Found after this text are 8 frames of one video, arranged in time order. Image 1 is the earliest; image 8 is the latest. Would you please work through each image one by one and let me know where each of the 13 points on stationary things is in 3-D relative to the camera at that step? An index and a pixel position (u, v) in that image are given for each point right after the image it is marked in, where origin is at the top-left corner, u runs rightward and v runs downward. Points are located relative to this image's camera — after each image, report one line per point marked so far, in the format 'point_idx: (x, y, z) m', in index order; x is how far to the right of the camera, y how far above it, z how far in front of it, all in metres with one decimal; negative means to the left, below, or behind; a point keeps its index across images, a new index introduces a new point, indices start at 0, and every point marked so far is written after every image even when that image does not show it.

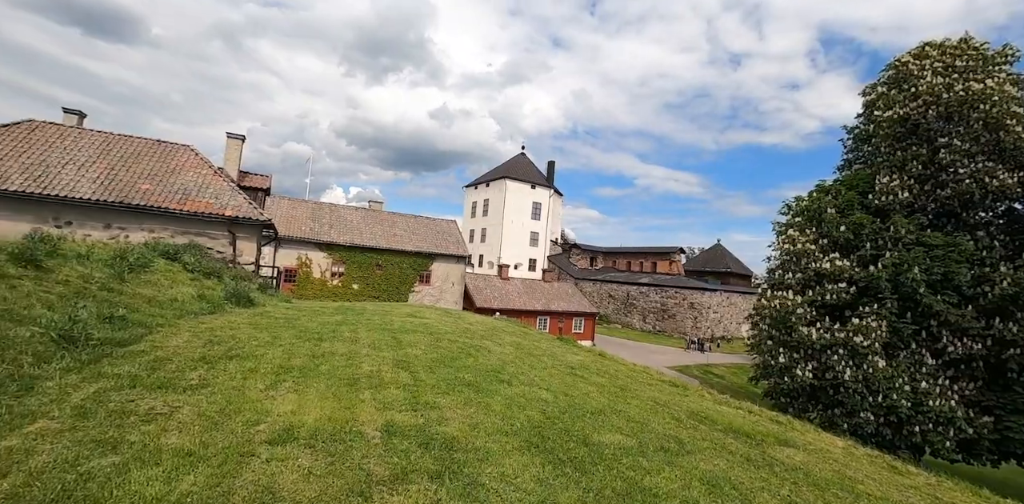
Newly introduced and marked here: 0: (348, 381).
0: (-1.4, -1.1, +4.1) m
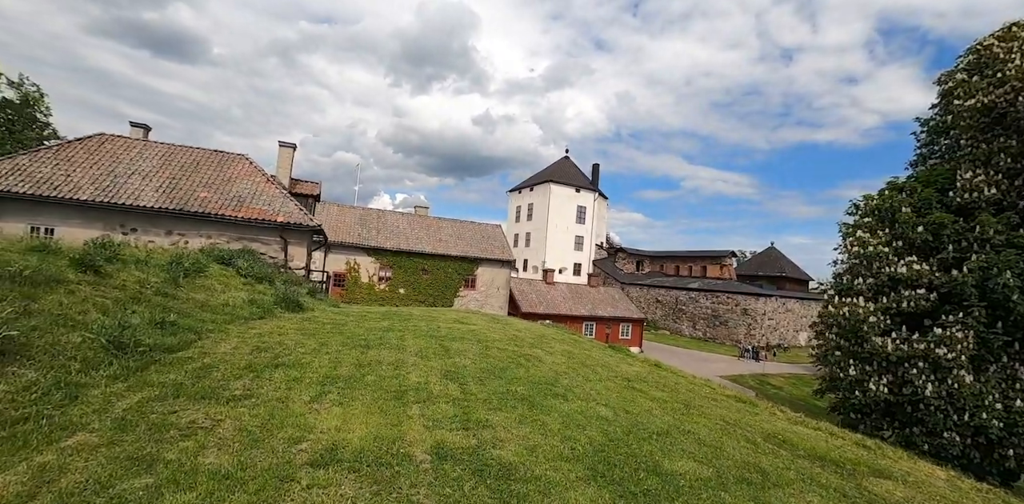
0: (-1.0, -1.2, +3.8) m
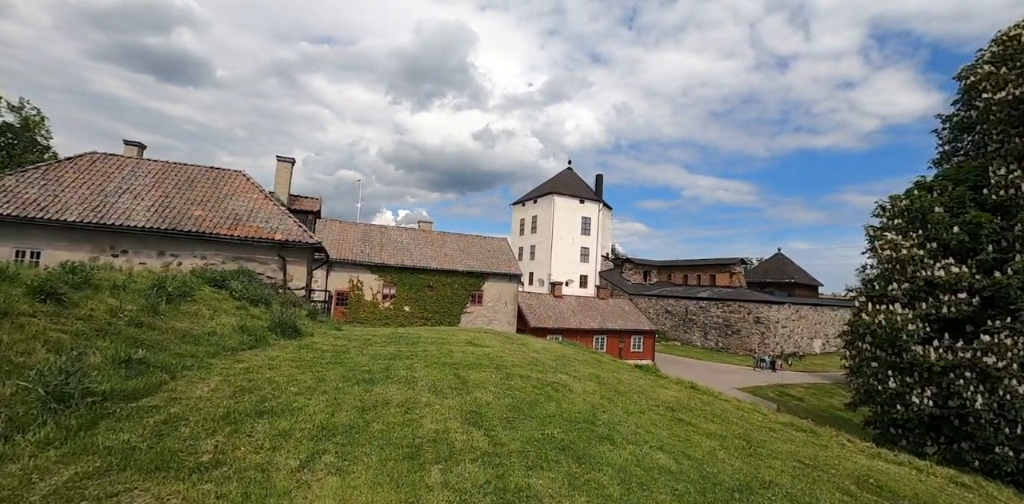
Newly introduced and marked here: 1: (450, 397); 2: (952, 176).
0: (-0.7, -1.3, +3.0) m
1: (-0.6, -1.4, +4.4) m
2: (+13.2, +2.3, +13.9) m
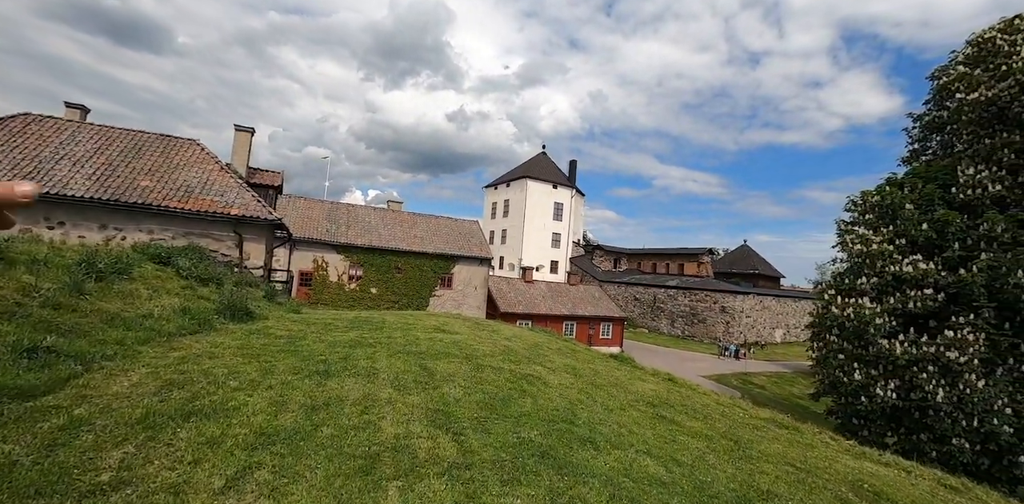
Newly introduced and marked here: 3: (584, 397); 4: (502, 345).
0: (-0.8, -1.2, +2.6) m
1: (-0.8, -1.2, +3.9) m
2: (+12.5, +2.4, +14.2) m
3: (+0.8, -1.6, +5.0) m
4: (-0.2, -1.5, +7.5) m
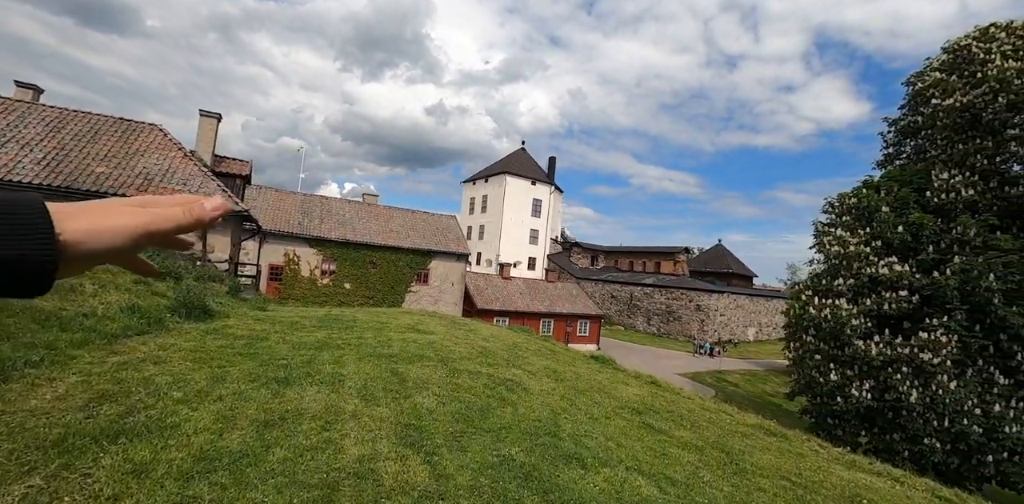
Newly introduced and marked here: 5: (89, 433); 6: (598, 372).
0: (-0.9, -1.1, +2.2) m
1: (-1.0, -1.2, +3.5) m
2: (+11.9, +2.3, +14.4) m
3: (+0.6, -1.5, +4.7) m
4: (-0.5, -1.5, +7.2) m
5: (-2.4, -1.0, +2.6) m
6: (+1.3, -1.8, +7.0) m
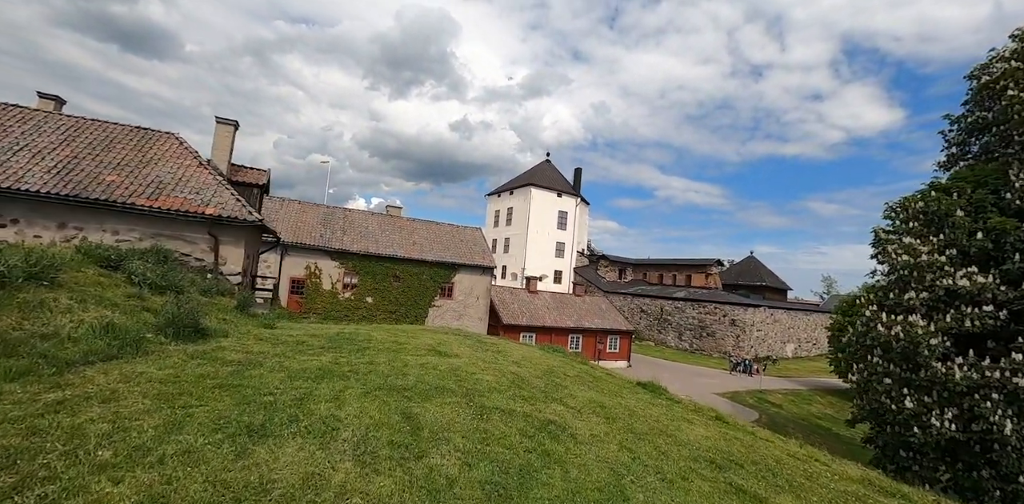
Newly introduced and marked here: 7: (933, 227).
0: (-0.7, -1.1, +1.2) m
1: (-0.7, -1.2, +2.5) m
2: (+12.7, +2.0, +12.8) m
3: (+0.9, -1.6, +3.6) m
4: (0.0, -1.6, +6.1) m
5: (-2.1, -1.0, +1.7) m
6: (+1.8, -1.9, +5.9) m
7: (+11.3, +0.7, +12.4) m
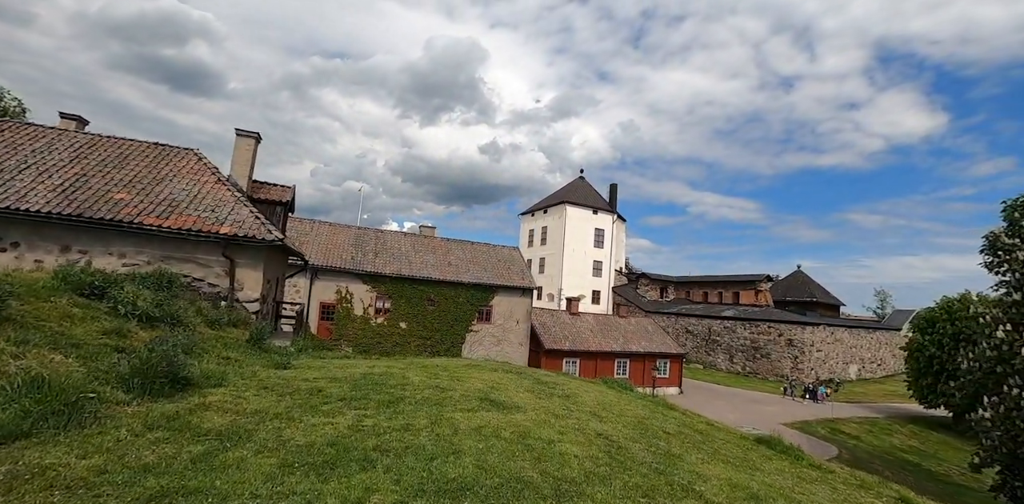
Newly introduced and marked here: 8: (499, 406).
0: (-0.2, -1.1, -0.5) m
1: (-0.1, -1.2, +0.9) m
2: (+13.9, +1.9, +10.4) m
3: (+1.6, -1.6, +1.8) m
4: (+0.8, -1.7, +4.4) m
5: (-1.6, -1.0, +0.1) m
6: (+2.6, -2.0, +4.0) m
7: (+12.5, +0.5, +10.1) m
8: (-0.2, -1.6, +5.0) m
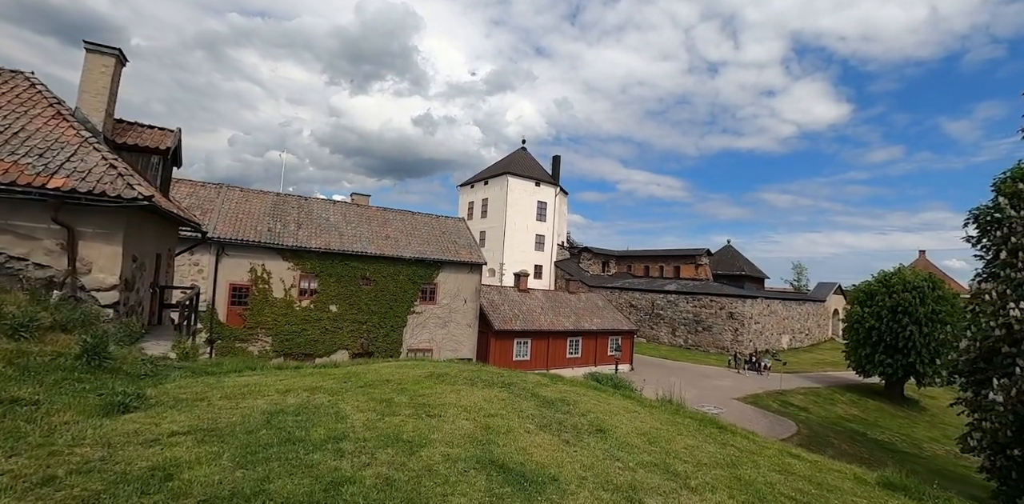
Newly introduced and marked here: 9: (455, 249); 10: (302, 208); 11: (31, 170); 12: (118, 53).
0: (+0.8, -1.1, -2.8) m
1: (+0.7, -1.1, -1.4) m
2: (+13.3, +2.5, +9.7) m
3: (+2.2, -1.5, -0.2) m
4: (+1.1, -1.5, +2.2) m
5: (-0.7, -1.0, -2.4) m
6: (+2.9, -1.8, +2.1) m
7: (+11.9, +1.2, +9.3) m
8: (+0.1, -1.3, +2.7) m
9: (-2.1, +0.1, +19.0) m
10: (-8.0, +1.7, +17.7) m
11: (-6.8, +1.1, +6.6) m
12: (-7.3, +3.7, +8.6) m
